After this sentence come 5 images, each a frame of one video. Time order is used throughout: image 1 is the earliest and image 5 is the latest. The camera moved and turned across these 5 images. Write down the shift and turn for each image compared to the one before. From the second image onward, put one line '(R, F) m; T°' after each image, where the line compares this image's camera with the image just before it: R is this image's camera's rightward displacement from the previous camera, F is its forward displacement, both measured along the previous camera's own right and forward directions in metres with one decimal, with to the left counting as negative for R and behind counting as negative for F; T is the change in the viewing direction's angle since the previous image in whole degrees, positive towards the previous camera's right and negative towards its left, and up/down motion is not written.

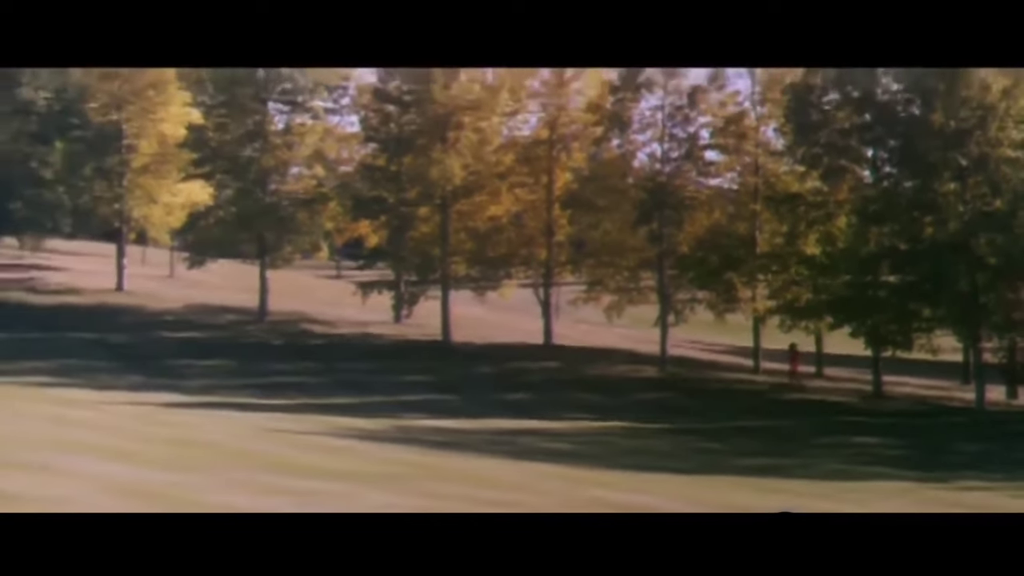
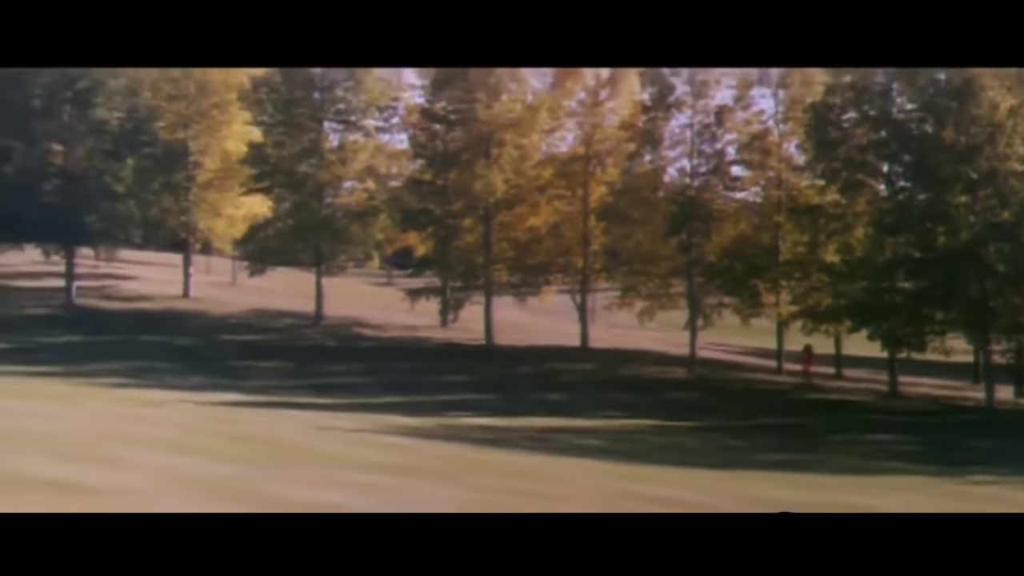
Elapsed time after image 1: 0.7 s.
(0.0, -0.3) m; -1°
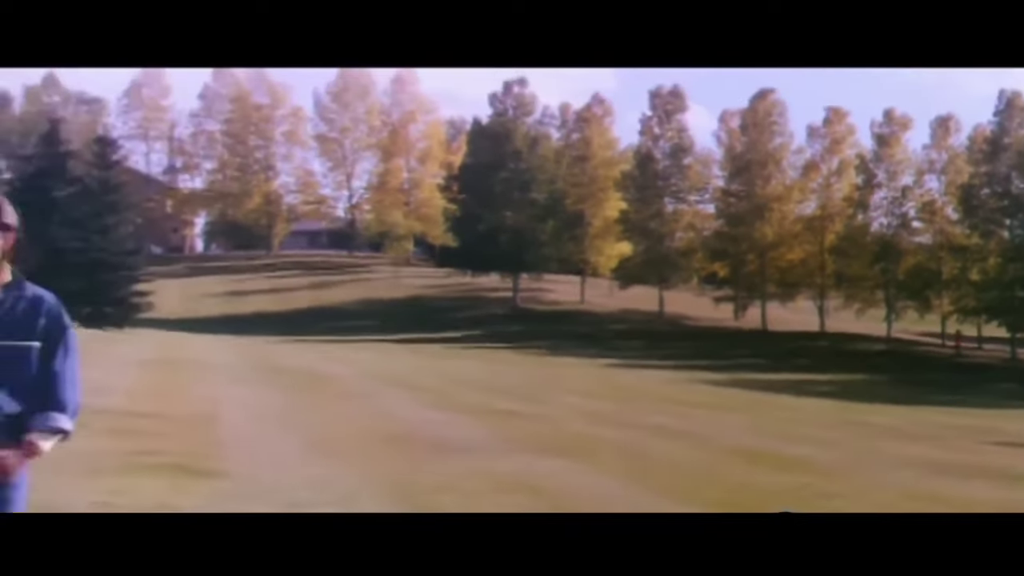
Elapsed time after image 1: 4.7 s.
(-0.2, -3.5) m; -6°
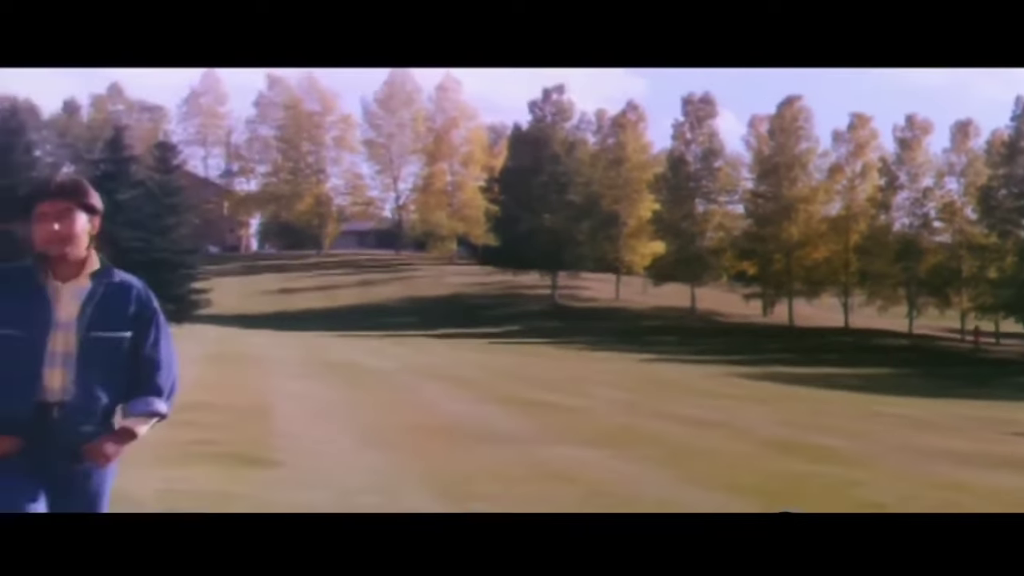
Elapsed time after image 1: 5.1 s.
(-0.1, -0.4) m; -1°
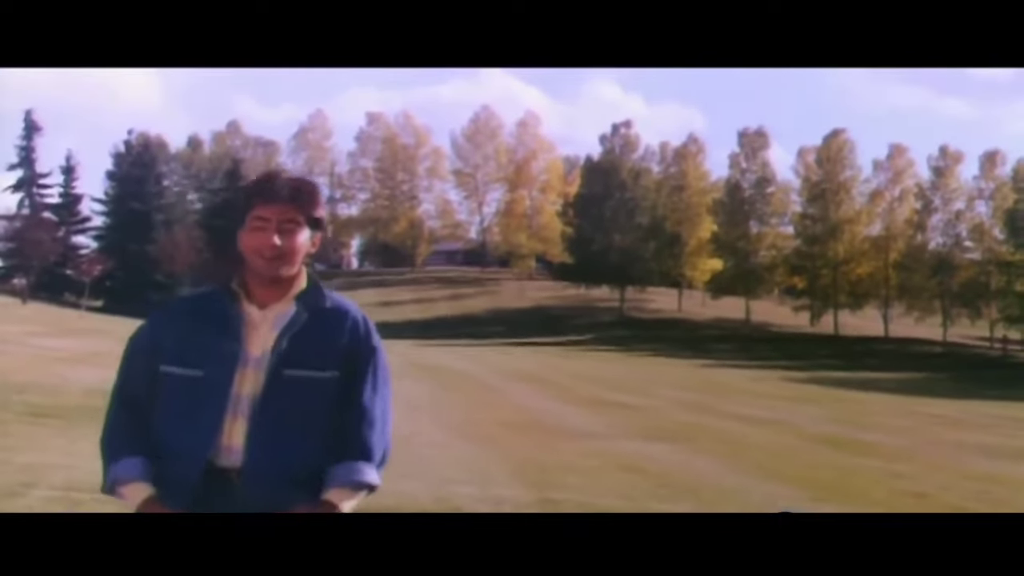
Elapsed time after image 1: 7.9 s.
(0.0, -1.0) m; -2°
